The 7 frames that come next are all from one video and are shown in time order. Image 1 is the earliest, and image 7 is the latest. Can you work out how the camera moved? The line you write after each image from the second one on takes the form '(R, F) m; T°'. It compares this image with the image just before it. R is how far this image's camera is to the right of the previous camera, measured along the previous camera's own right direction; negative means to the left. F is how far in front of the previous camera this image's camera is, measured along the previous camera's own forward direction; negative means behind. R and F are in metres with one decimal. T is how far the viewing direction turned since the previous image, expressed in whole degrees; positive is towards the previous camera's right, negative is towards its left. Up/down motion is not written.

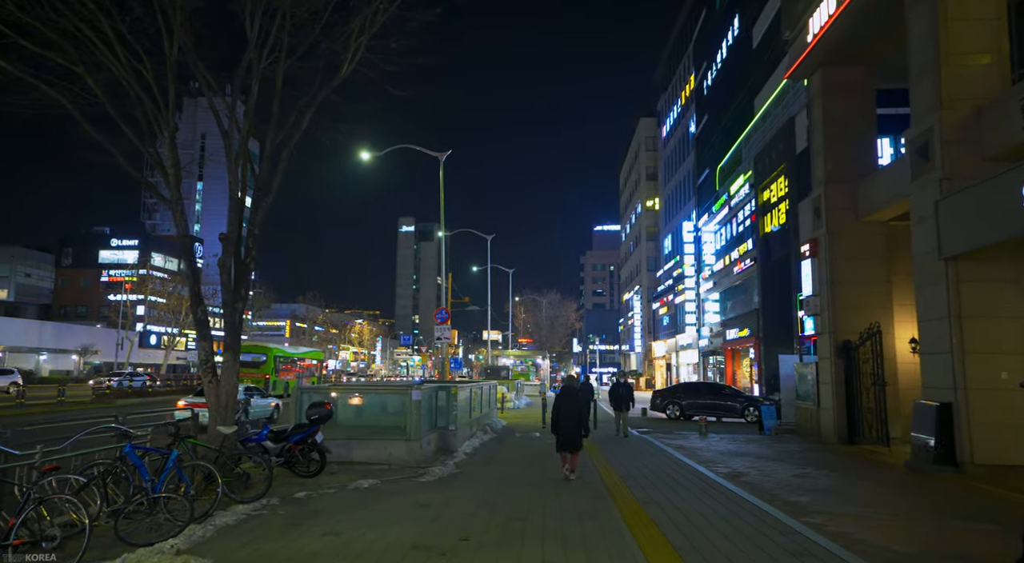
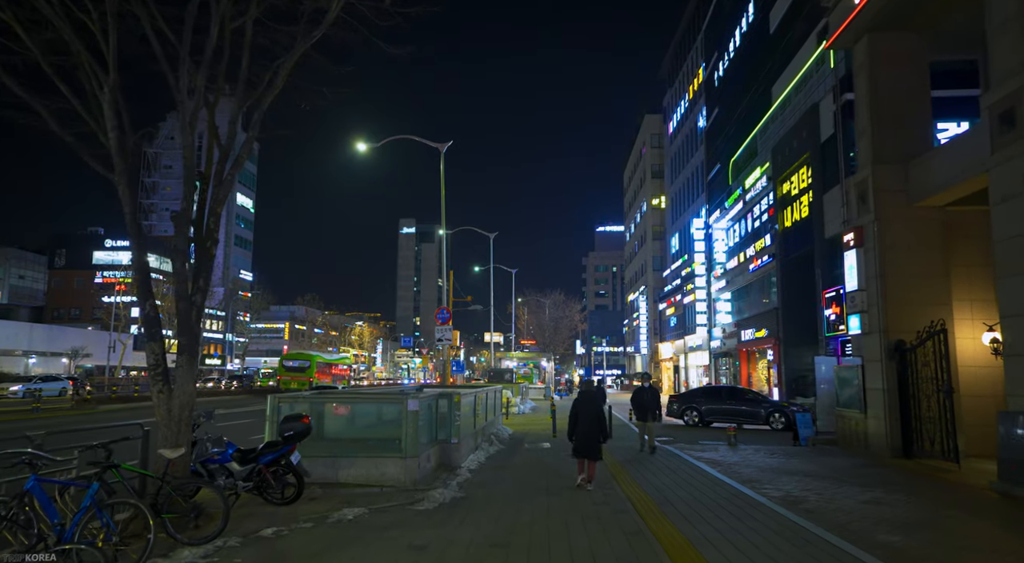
(-0.2, +1.9) m; 0°
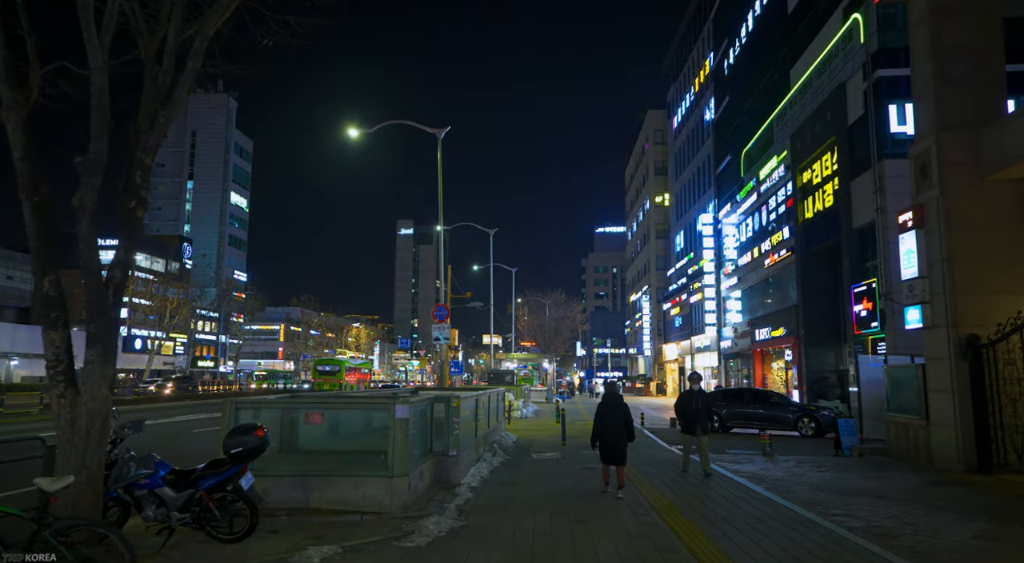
(-0.2, +2.1) m; 0°
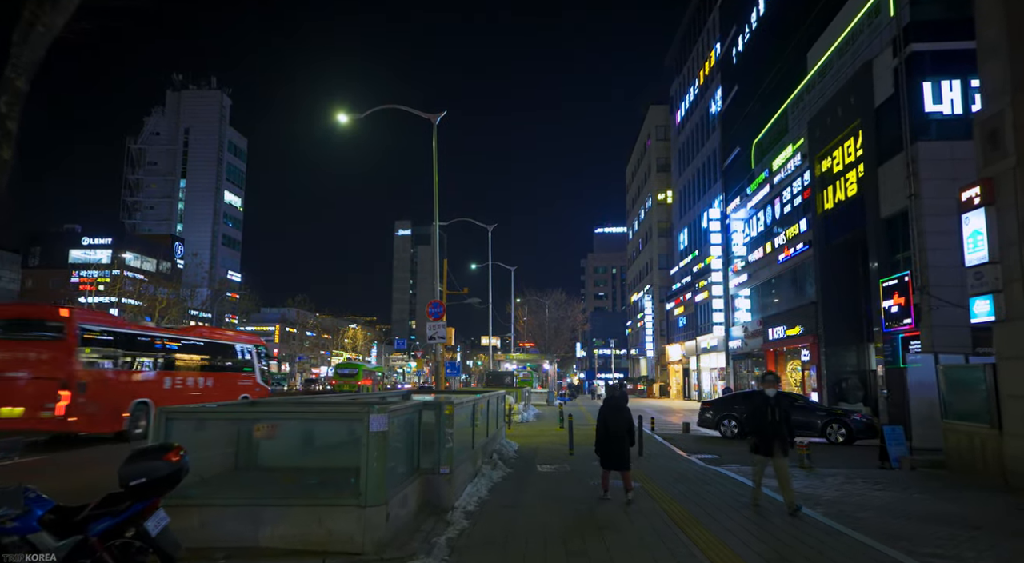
(-0.1, +1.9) m; 0°
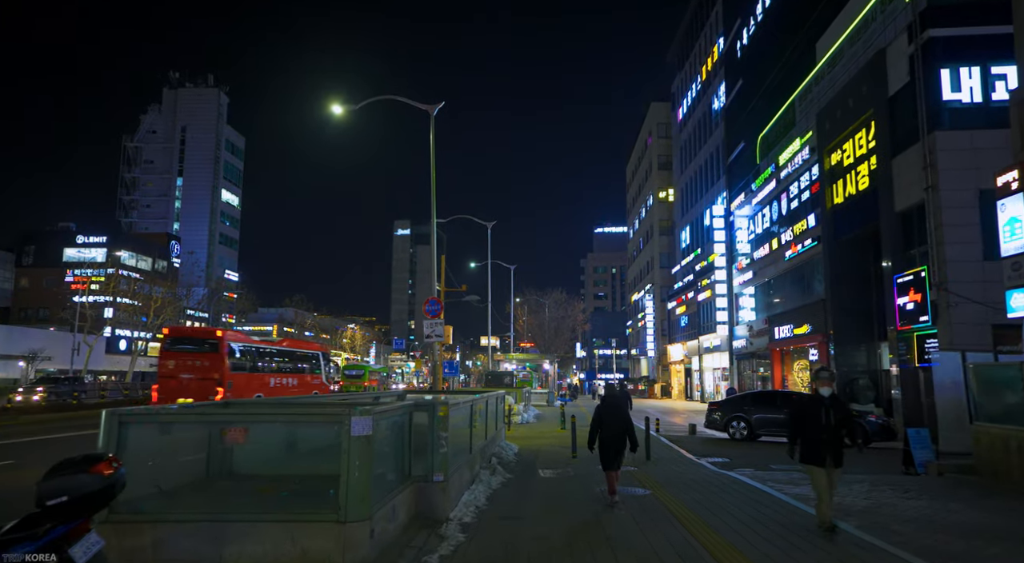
(0.0, +0.9) m; 0°
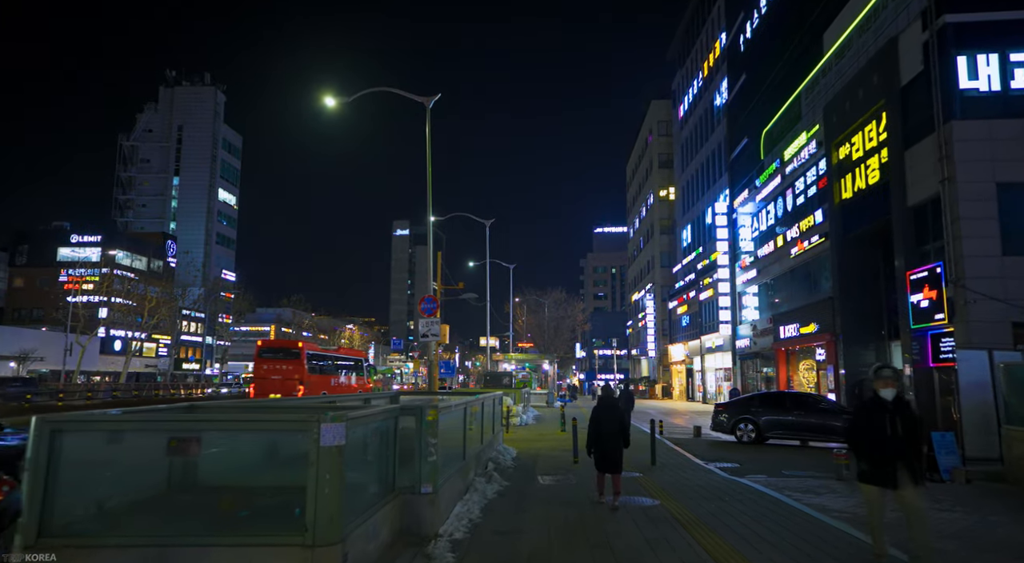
(0.0, +0.8) m; 0°
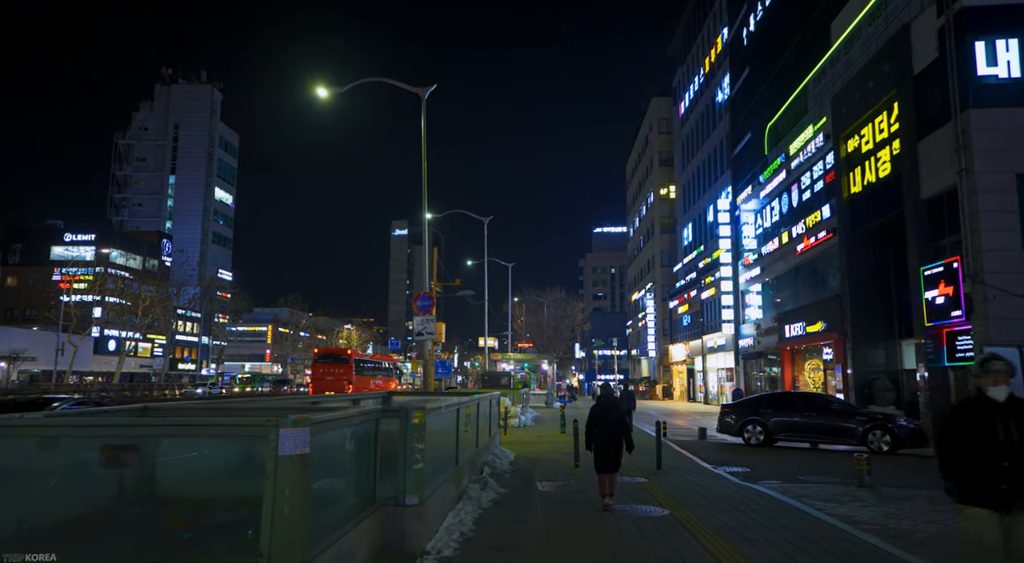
(0.0, +0.8) m; 0°
